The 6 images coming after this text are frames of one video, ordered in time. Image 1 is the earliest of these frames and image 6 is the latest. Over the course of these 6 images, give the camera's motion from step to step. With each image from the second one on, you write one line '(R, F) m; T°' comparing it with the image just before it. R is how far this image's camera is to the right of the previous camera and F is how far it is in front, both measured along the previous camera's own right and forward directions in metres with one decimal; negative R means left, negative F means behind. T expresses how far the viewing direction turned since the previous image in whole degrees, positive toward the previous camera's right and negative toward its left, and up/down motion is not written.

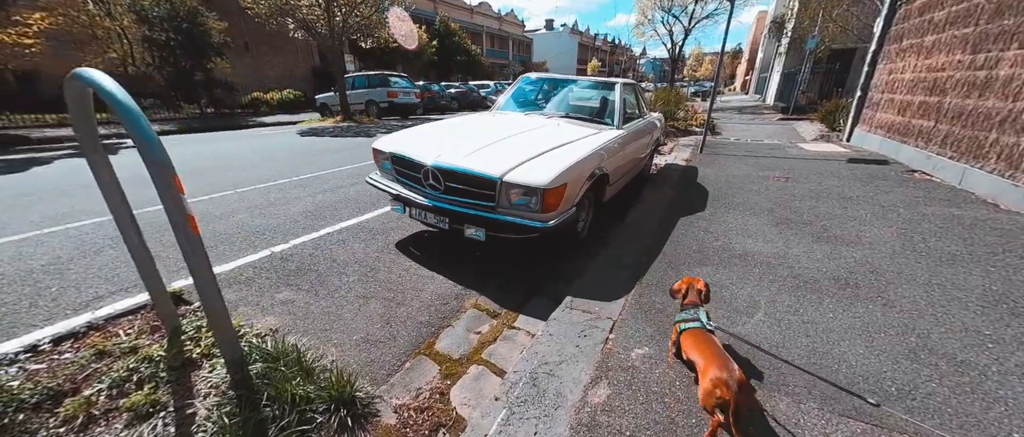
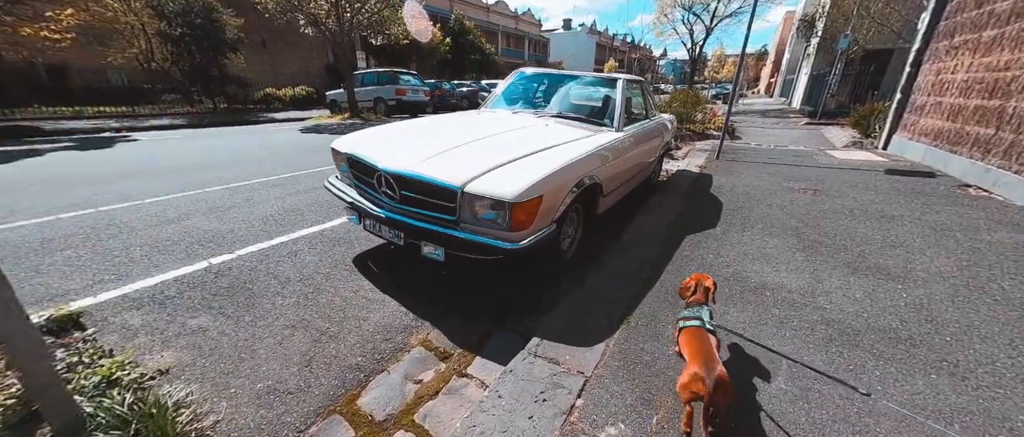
(+0.3, +0.5) m; -2°
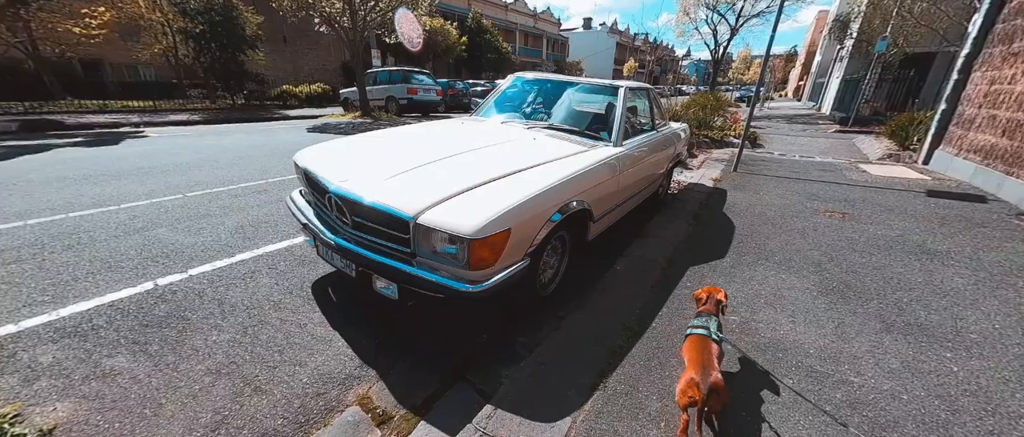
(+0.3, +0.3) m; -3°
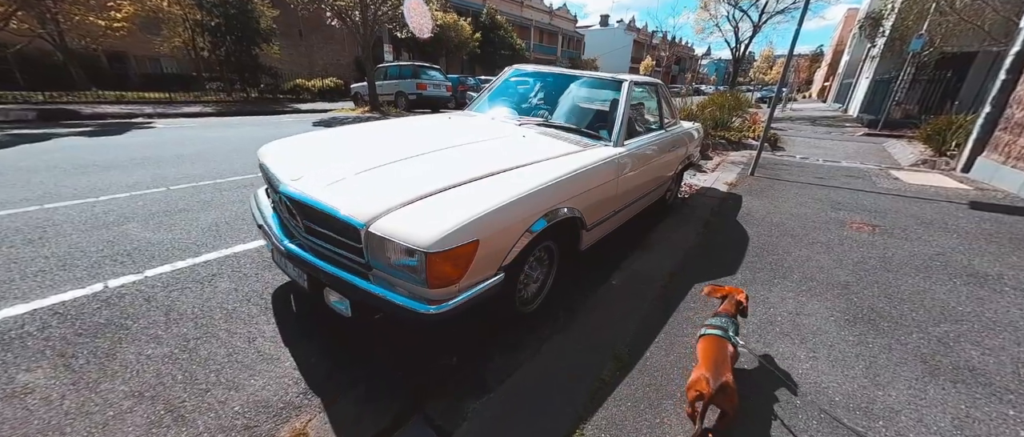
(+0.2, +0.3) m; -2°
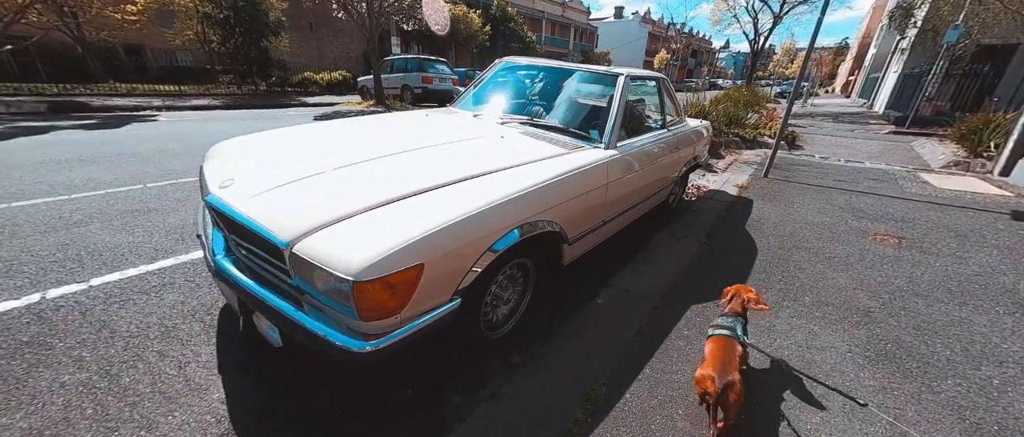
(+0.2, +0.3) m; -2°
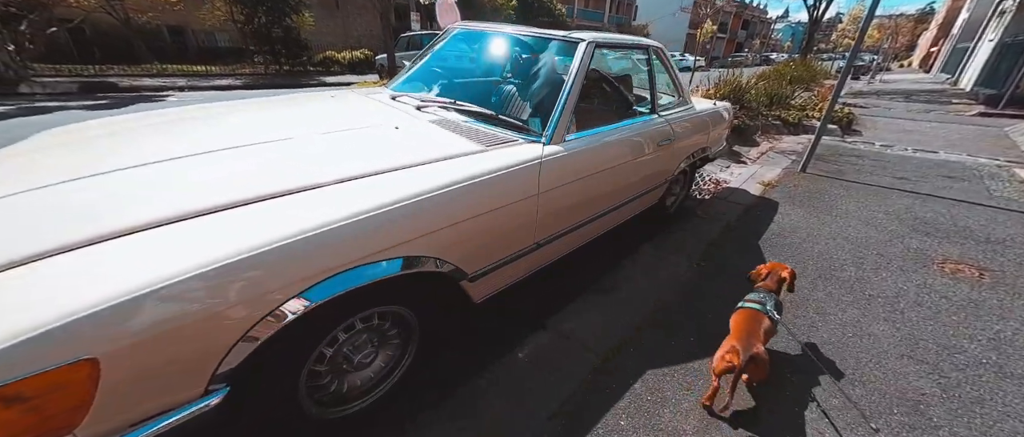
(+0.7, +0.7) m; -5°
